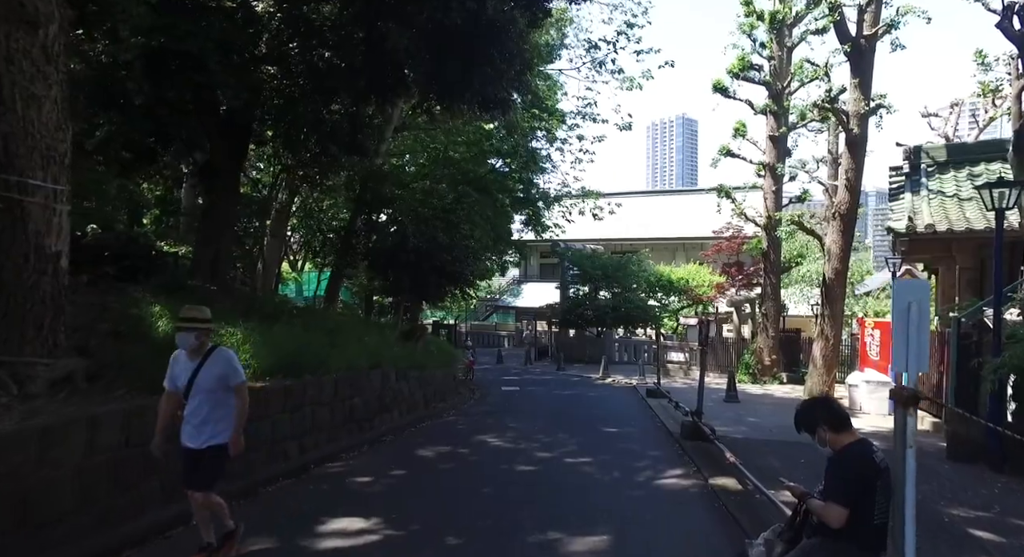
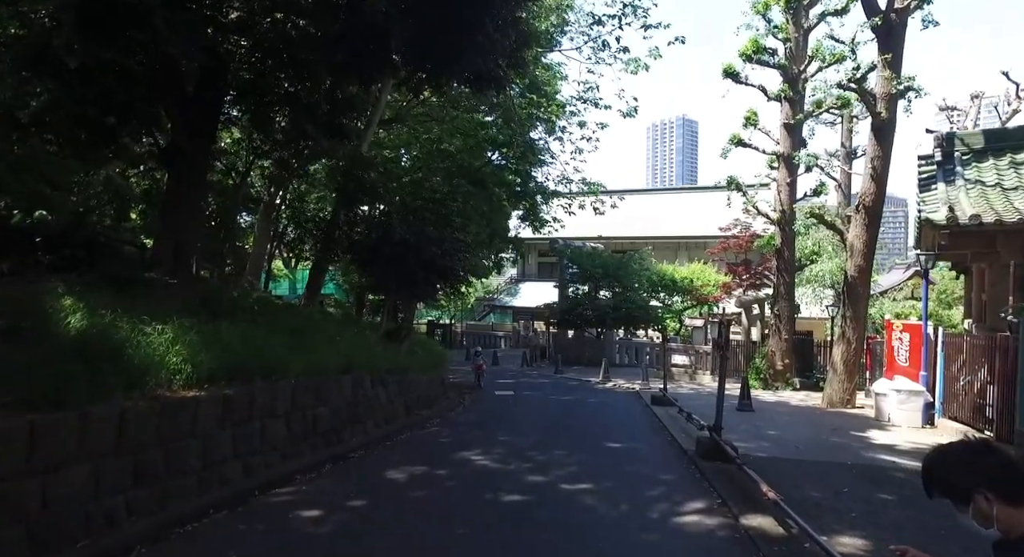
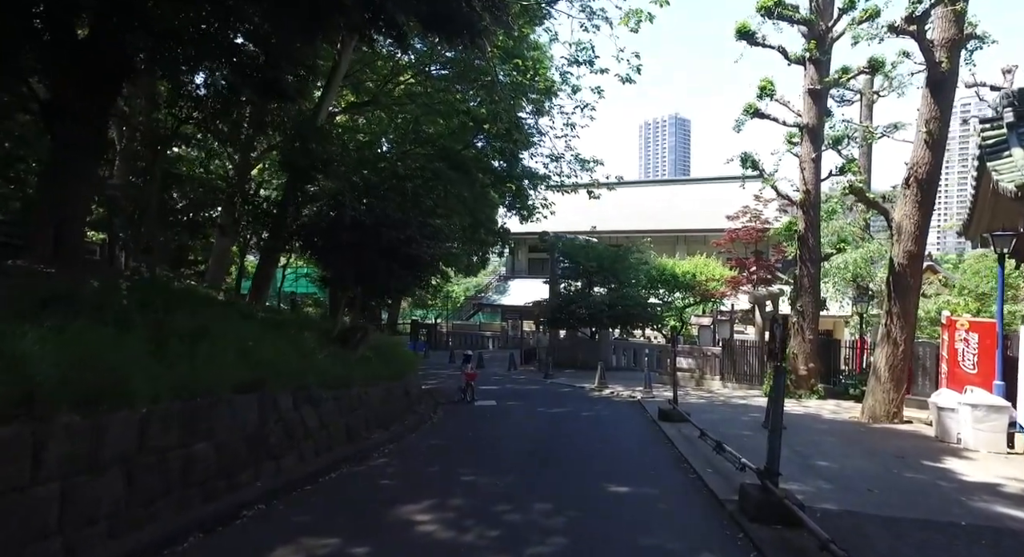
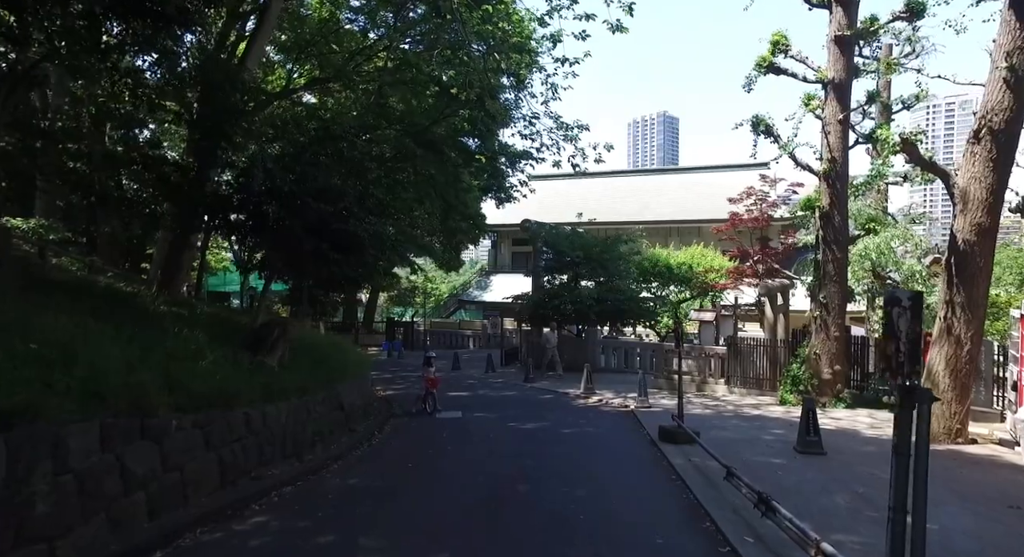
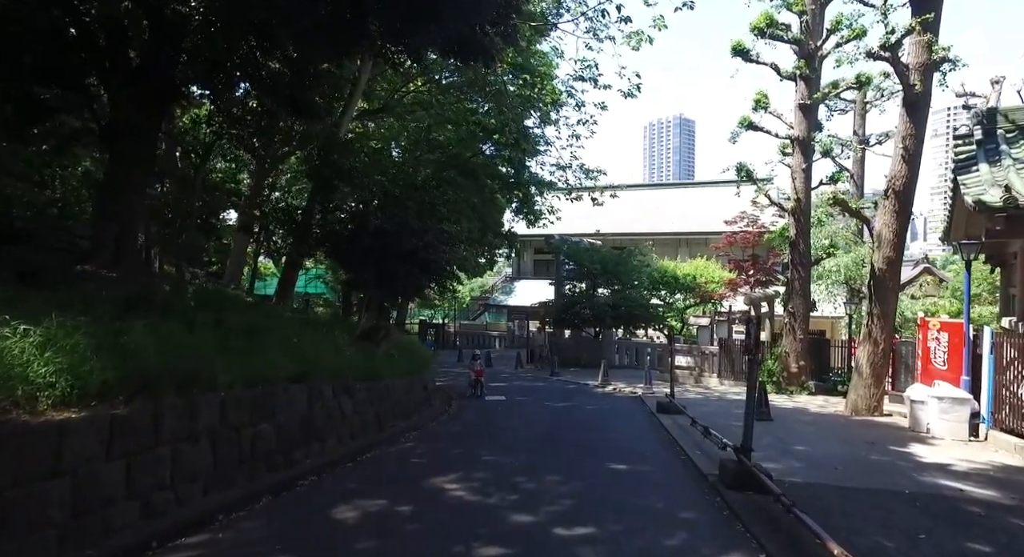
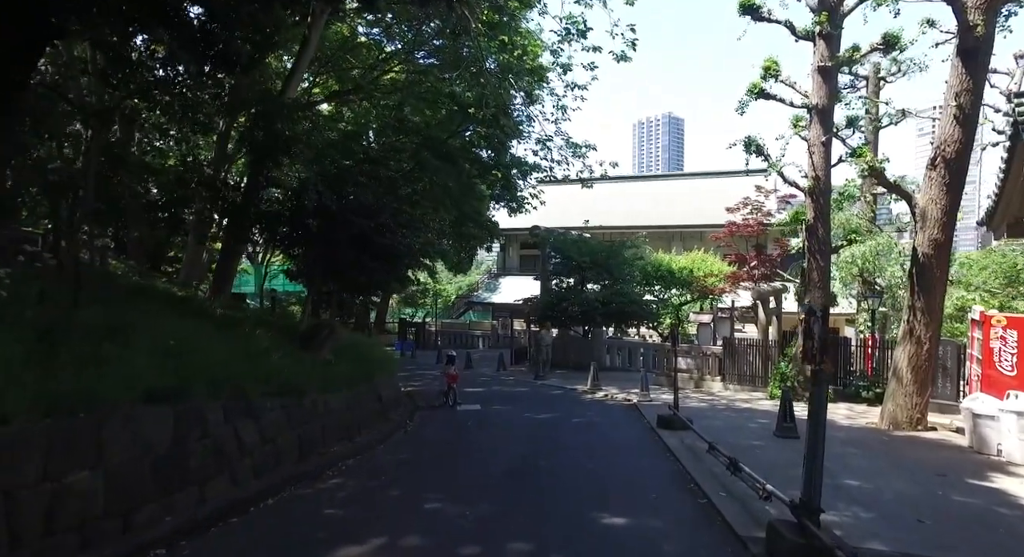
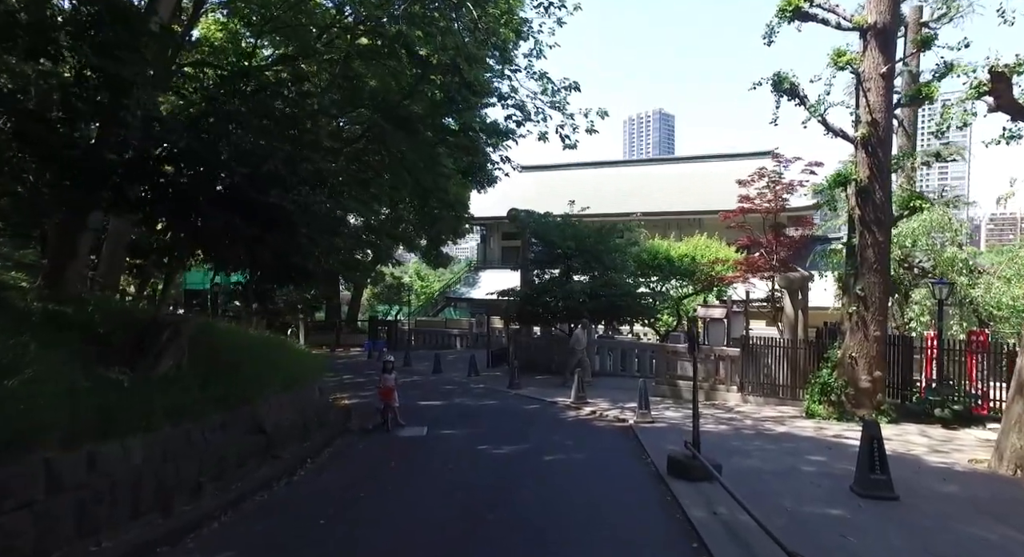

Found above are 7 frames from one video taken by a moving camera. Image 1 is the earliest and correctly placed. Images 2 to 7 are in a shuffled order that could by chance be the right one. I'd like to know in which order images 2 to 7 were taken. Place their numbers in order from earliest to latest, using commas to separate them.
2, 5, 3, 6, 4, 7
